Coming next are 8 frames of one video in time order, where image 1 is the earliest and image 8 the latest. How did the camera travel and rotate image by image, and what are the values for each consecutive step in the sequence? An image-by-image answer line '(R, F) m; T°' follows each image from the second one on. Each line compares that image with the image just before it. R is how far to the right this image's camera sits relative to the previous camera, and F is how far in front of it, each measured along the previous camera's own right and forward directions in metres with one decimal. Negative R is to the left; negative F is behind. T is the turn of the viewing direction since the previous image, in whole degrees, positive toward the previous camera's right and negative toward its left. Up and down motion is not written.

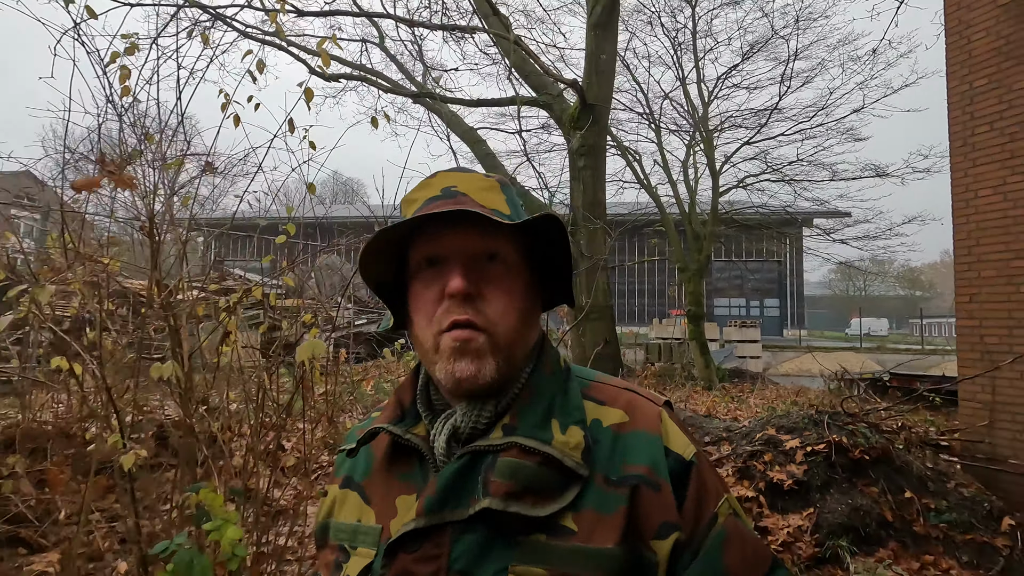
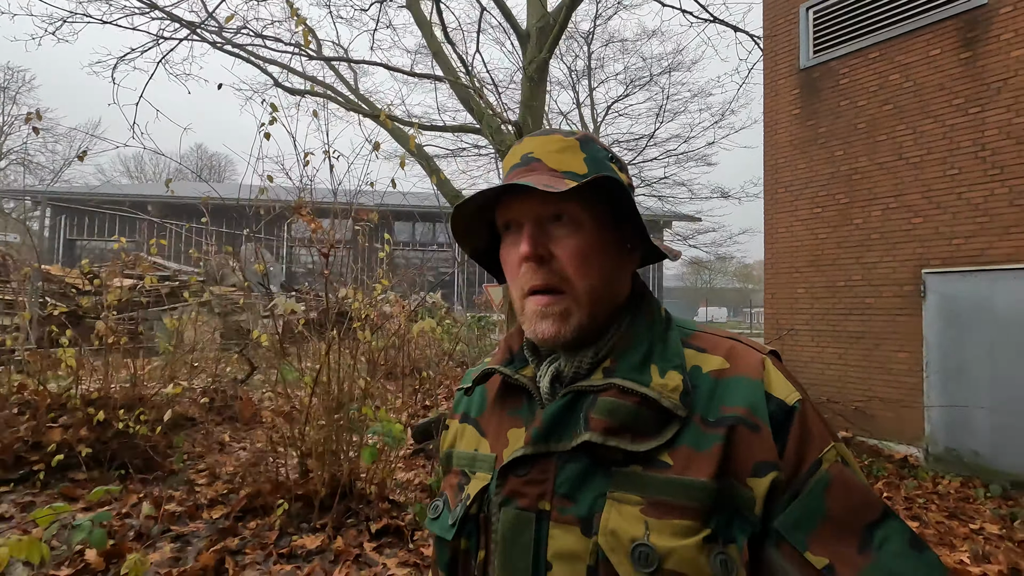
(-1.2, -1.8) m; +13°
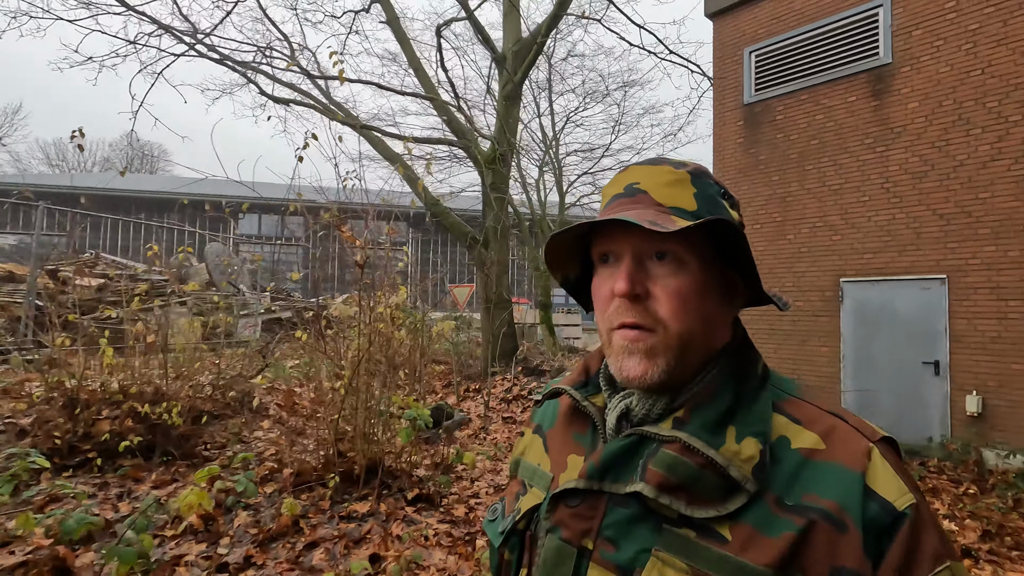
(-0.6, -0.8) m; +6°
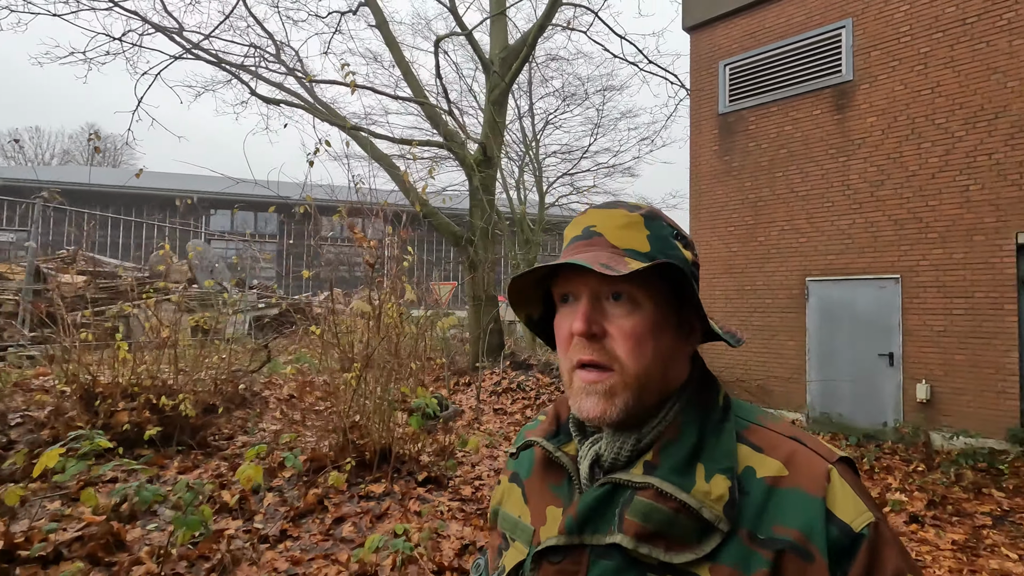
(-0.3, -0.4) m; +3°
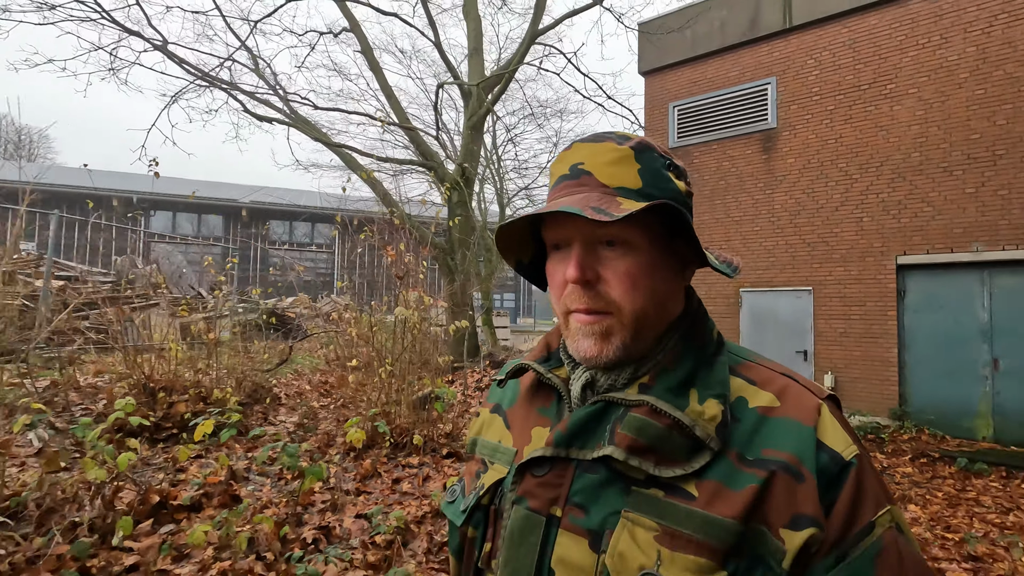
(-0.7, -1.1) m; +6°
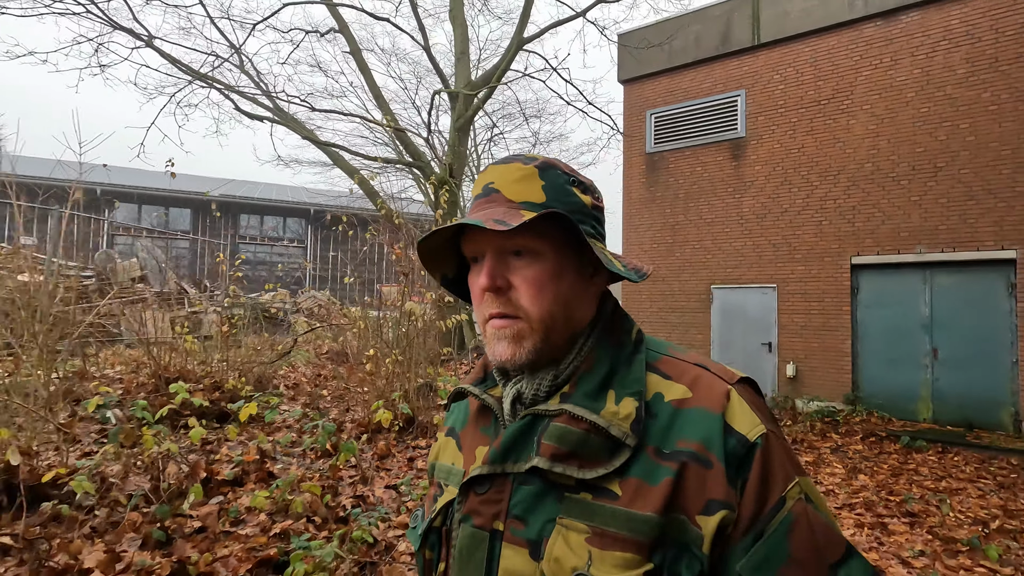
(-0.4, -0.5) m; +3°
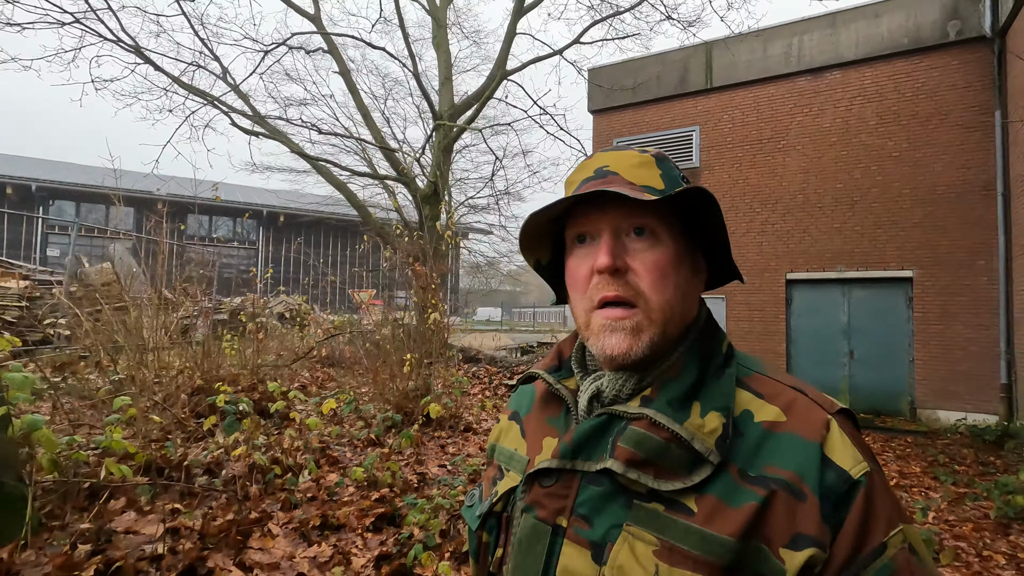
(-0.8, -1.1) m; +6°
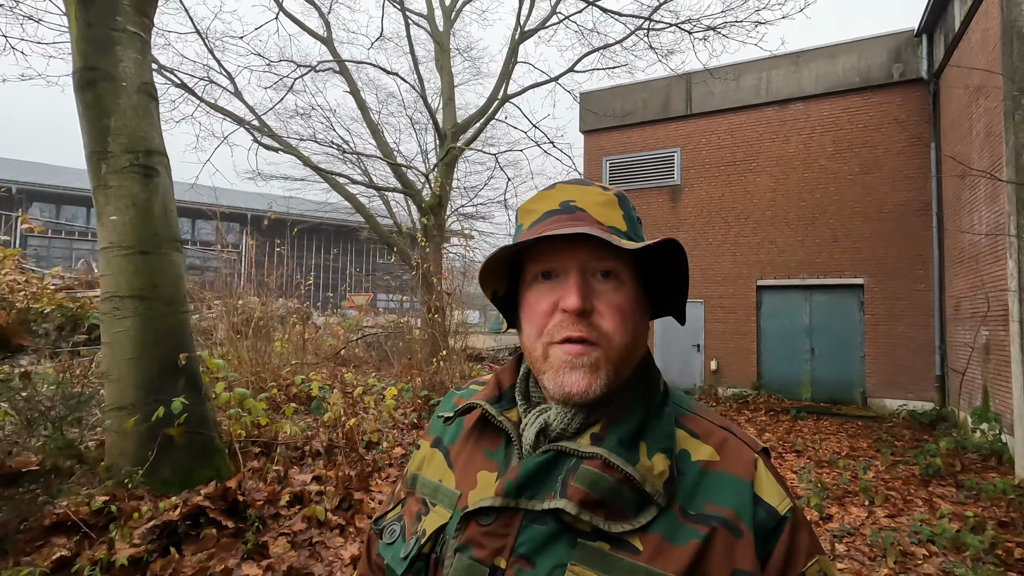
(-0.7, -1.1) m; +3°
